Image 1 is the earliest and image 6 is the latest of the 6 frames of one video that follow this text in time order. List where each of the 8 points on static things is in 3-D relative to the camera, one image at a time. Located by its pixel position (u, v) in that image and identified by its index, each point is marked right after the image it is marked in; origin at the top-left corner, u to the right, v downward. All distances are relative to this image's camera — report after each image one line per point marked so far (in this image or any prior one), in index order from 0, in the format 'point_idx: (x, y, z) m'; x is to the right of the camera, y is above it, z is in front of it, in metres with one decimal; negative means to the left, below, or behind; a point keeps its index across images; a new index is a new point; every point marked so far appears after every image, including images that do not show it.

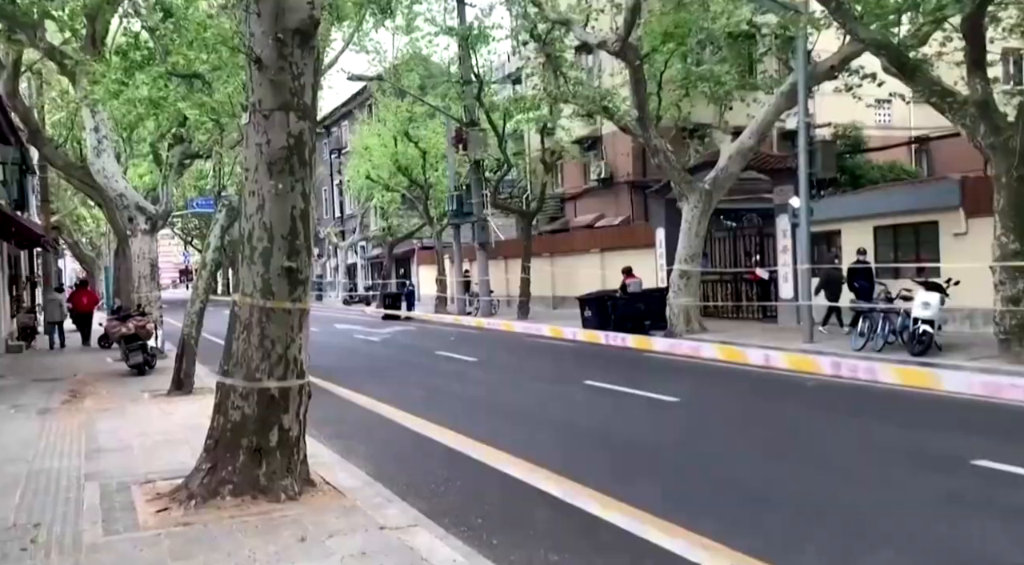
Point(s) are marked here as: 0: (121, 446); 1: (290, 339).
0: (-3.9, -1.6, +8.4) m
1: (-1.7, -0.4, +6.3) m
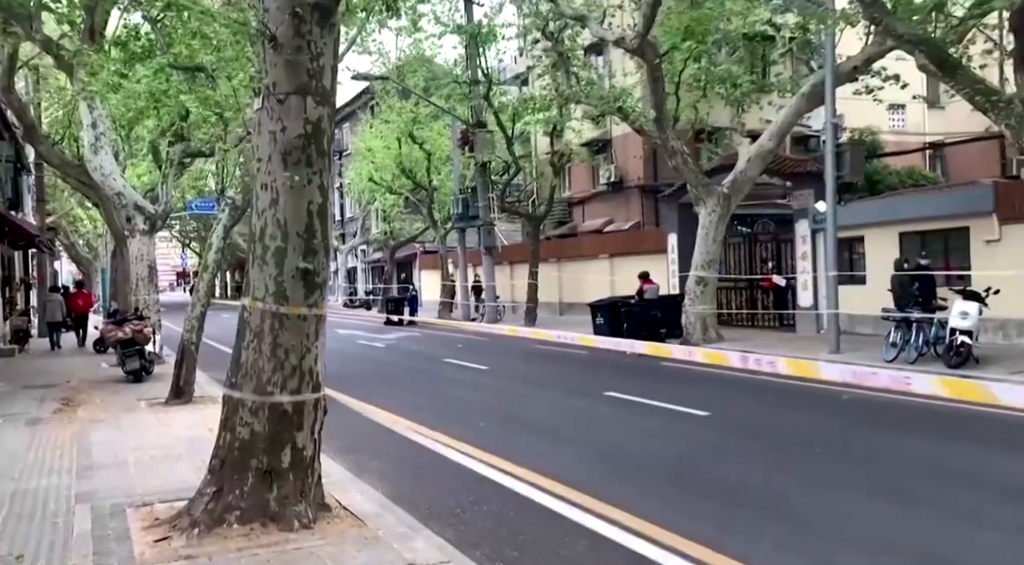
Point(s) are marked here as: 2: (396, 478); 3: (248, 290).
0: (-3.6, -1.6, +7.8) m
1: (-1.4, -0.4, +5.7) m
2: (-1.1, -1.8, +7.7) m
3: (-1.8, -0.1, +5.8) m
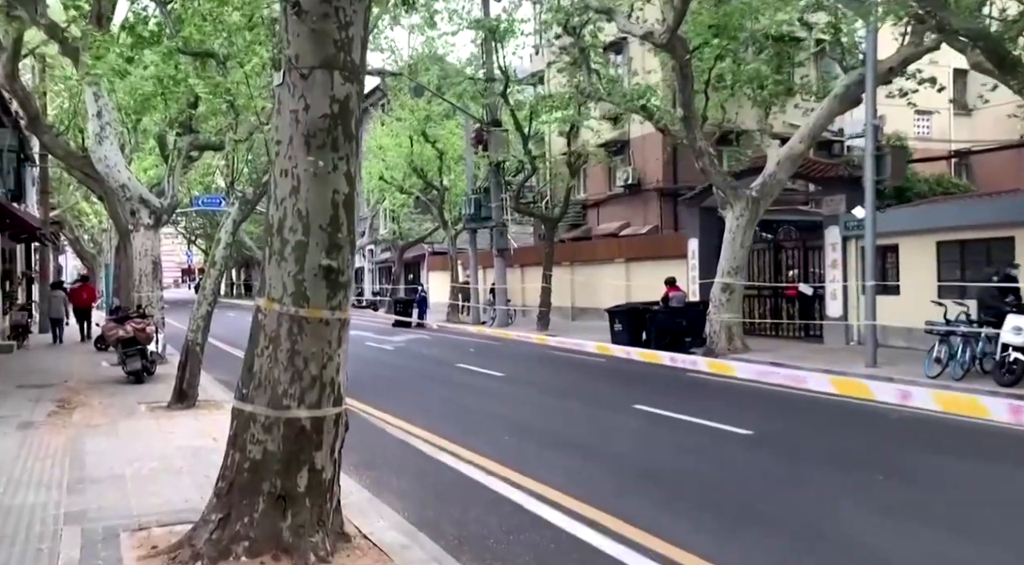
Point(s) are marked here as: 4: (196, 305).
0: (-3.3, -1.6, +7.1) m
1: (-1.1, -0.4, +5.0) m
2: (-0.8, -1.8, +7.0) m
3: (-1.5, 0.0, +5.2) m
4: (-4.3, -0.3, +11.4) m
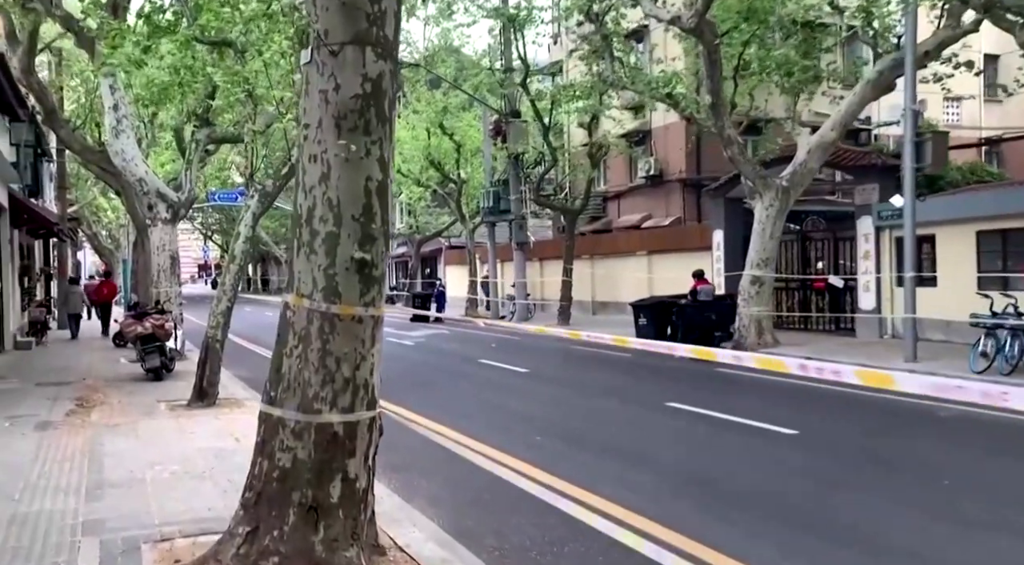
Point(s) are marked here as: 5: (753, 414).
0: (-3.0, -1.6, +6.8) m
1: (-0.8, -0.4, +4.6) m
2: (-0.5, -1.8, +6.7) m
3: (-1.3, 0.0, +4.8) m
4: (-3.9, -0.2, +11.1) m
5: (+3.1, -1.7, +10.7) m
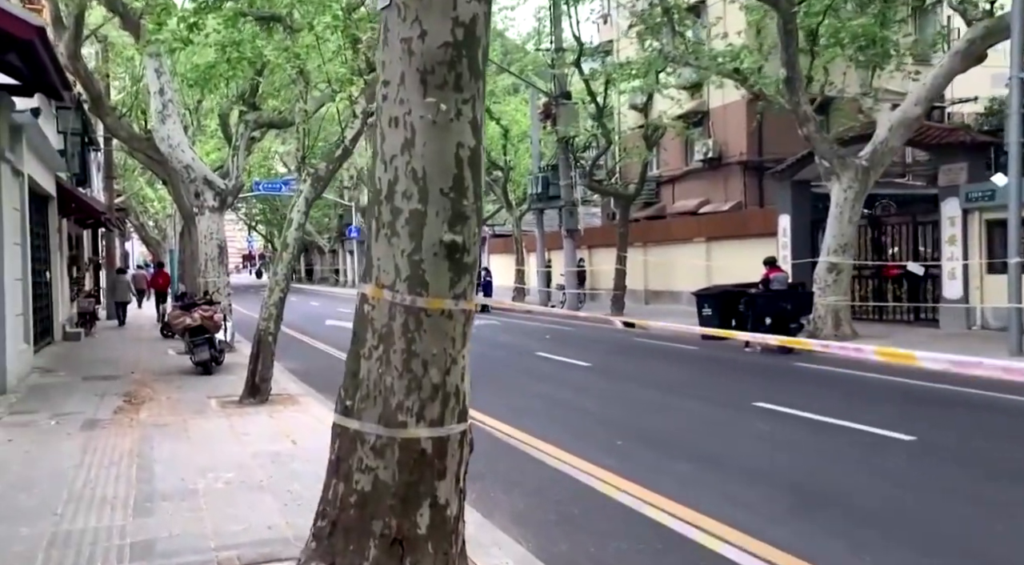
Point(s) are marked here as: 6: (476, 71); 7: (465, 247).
0: (-2.4, -1.5, +6.1) m
1: (-0.3, -0.4, +3.9) m
2: (+0.2, -1.7, +5.9) m
3: (-0.7, 0.0, +4.0) m
4: (-3.0, -0.1, +10.5) m
5: (+3.9, -1.5, +9.8) m
6: (-0.2, +1.0, +3.9) m
7: (-0.2, +0.2, +3.9) m
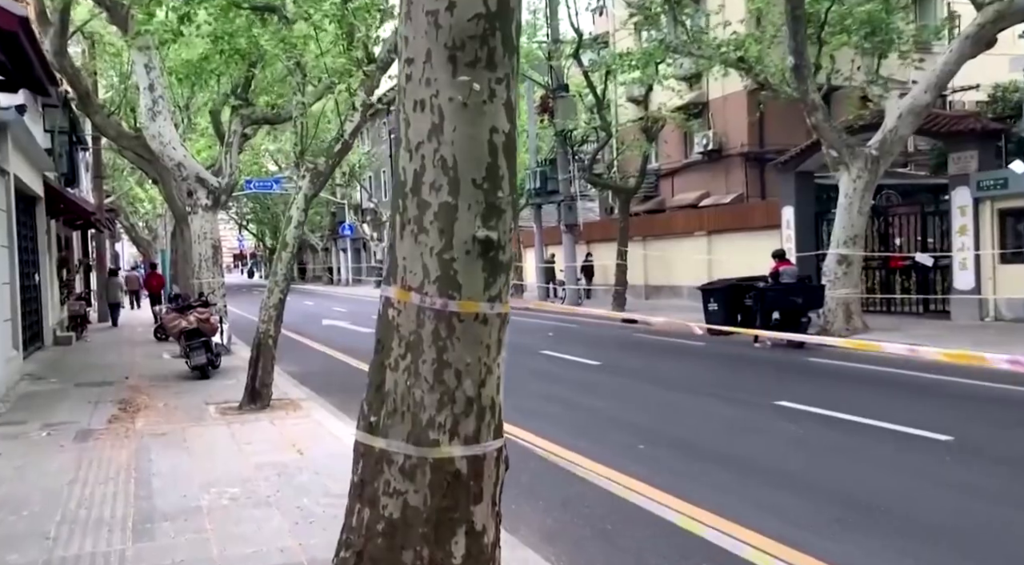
0: (-2.2, -1.5, +5.7) m
1: (-0.1, -0.4, +3.5) m
2: (+0.4, -1.7, +5.5) m
3: (-0.5, 0.0, +3.6) m
4: (-2.9, -0.1, +10.1) m
5: (+4.0, -1.4, +9.4) m
6: (0.0, +1.0, +3.5) m
7: (0.0, +0.2, +3.5) m
